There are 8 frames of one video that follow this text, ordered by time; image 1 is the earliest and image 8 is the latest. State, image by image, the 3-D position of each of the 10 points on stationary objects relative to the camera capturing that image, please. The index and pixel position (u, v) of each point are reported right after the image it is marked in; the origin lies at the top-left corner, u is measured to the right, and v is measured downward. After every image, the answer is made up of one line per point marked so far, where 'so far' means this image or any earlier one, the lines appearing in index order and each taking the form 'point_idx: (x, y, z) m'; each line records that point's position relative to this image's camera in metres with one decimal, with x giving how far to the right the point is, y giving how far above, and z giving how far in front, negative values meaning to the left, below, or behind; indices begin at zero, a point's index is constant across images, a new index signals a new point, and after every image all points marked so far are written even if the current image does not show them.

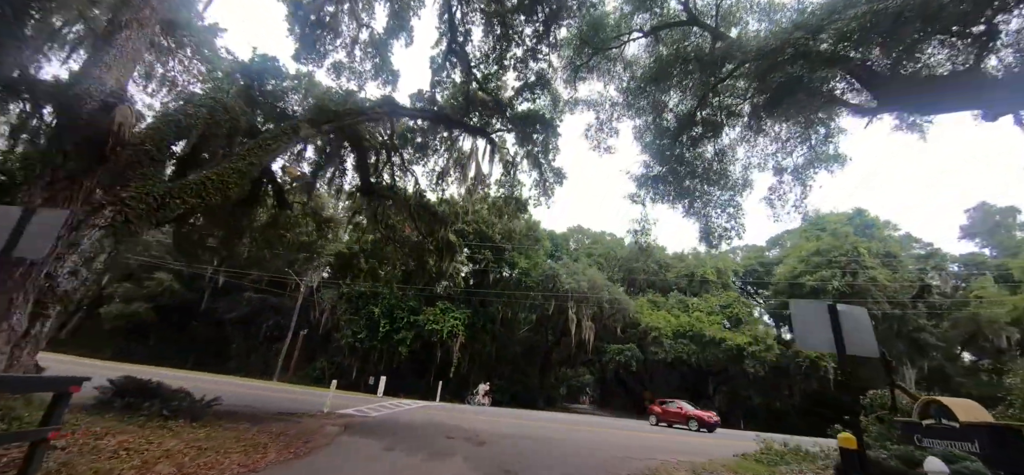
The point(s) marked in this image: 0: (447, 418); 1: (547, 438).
0: (-2.3, -6.8, +16.0) m
1: (+1.1, -6.4, +13.5) m
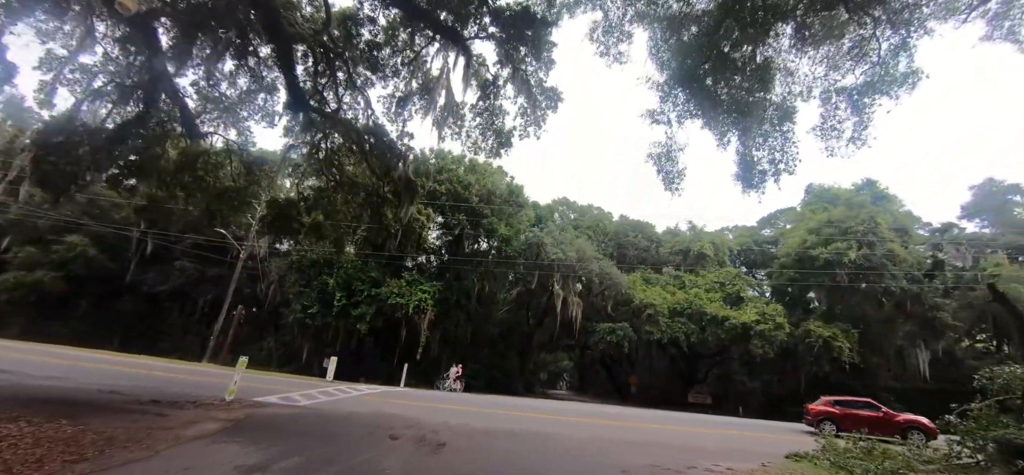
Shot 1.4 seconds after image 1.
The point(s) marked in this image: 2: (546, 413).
0: (-3.0, -4.9, +12.3) m
1: (+0.5, -4.6, +10.0) m
2: (+1.1, -5.7, +13.9) m
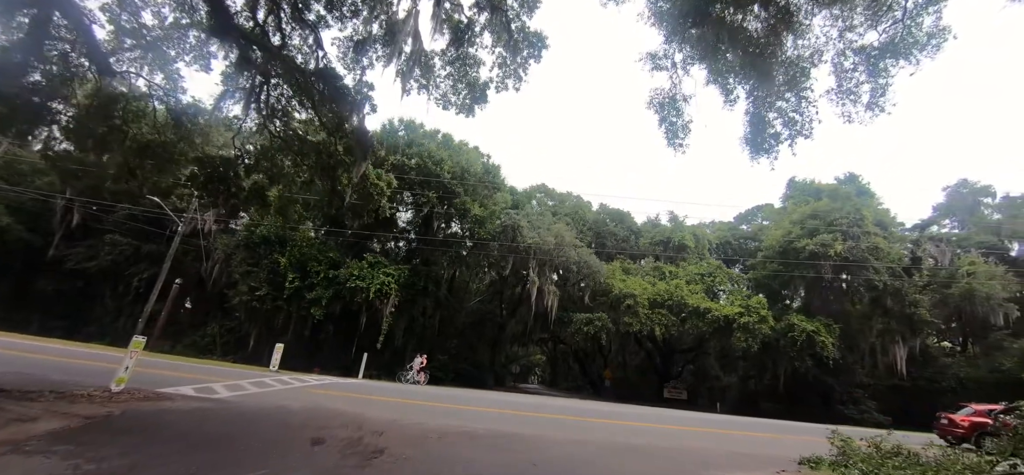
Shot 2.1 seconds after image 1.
0: (-3.9, -4.0, +10.4) m
1: (-0.2, -3.8, +8.3) m
2: (+0.2, -4.9, +12.2) m
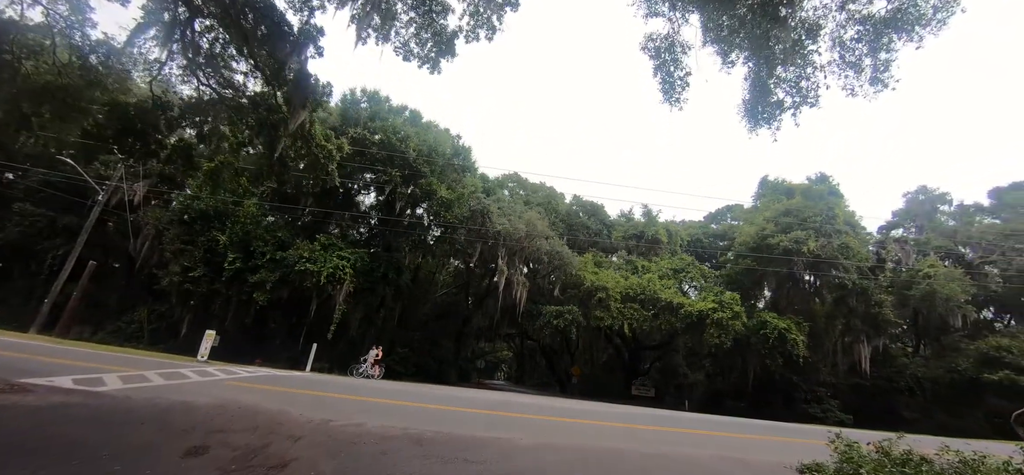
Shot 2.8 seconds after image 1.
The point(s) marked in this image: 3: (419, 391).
0: (-4.7, -3.3, +8.7) m
1: (-0.9, -3.2, +6.9) m
2: (-0.8, -4.3, +10.8) m
3: (-3.1, -5.0, +14.0) m
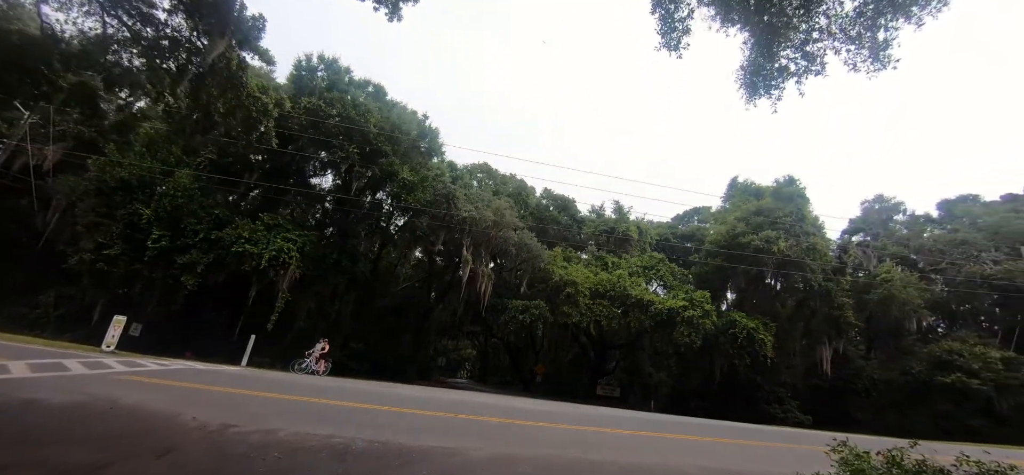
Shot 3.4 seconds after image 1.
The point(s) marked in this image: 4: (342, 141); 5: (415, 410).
0: (-5.4, -2.6, +7.0) m
1: (-1.4, -2.7, +5.4) m
2: (-1.7, -3.7, +9.3) m
3: (-4.3, -4.4, +12.4) m
4: (-7.9, +4.5, +19.9) m
5: (-2.0, -3.5, +8.7) m
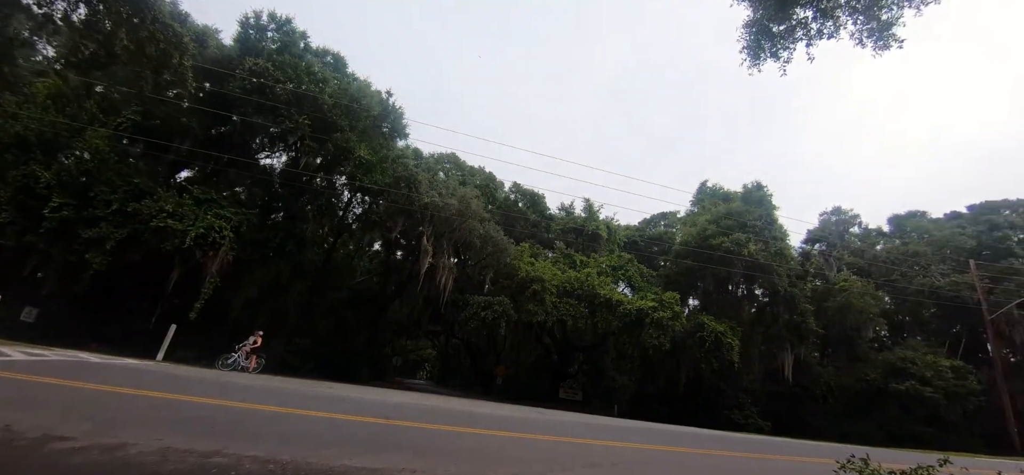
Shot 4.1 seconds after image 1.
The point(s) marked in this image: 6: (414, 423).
0: (-6.0, -1.9, +5.1) m
1: (-1.9, -2.1, +3.9) m
2: (-2.6, -3.2, +7.8) m
3: (-5.3, -3.7, +10.6) m
4: (-9.2, +5.3, +17.8) m
5: (-2.7, -3.0, +7.2) m
6: (-1.7, -3.2, +7.4) m
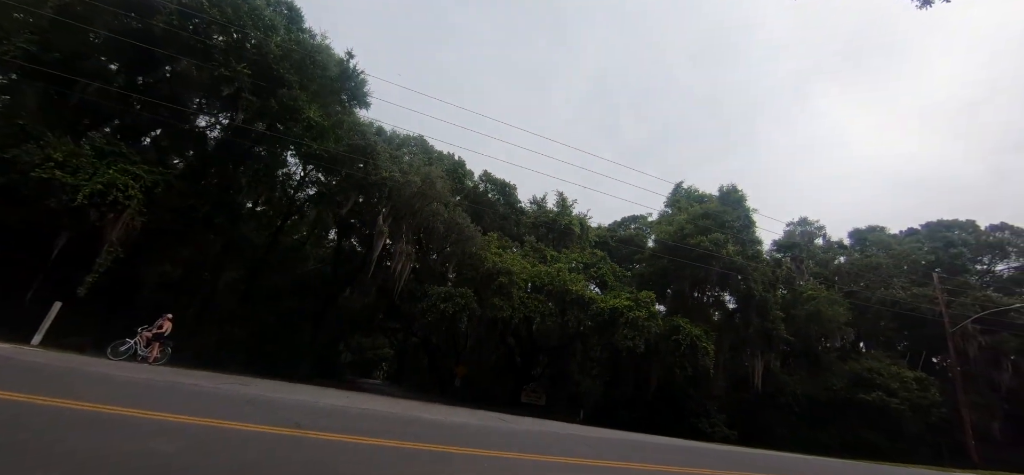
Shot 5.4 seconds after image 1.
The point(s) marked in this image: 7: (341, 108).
0: (-6.2, -0.9, +2.8) m
1: (-2.1, -1.4, +1.9) m
2: (-3.1, -2.4, +5.7) m
3: (-6.1, -2.8, +8.3) m
4: (-10.1, +6.4, +15.3) m
5: (-3.2, -2.2, +5.1) m
6: (-2.2, -2.5, +5.4) m
7: (-7.4, +5.6, +18.1) m
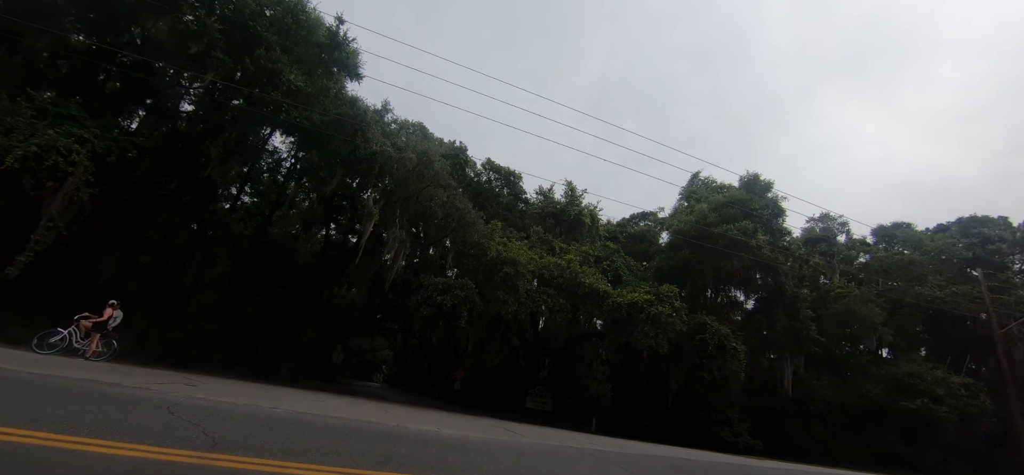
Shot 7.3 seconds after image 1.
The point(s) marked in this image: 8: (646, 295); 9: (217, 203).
0: (-6.1, -0.2, +0.9) m
1: (-1.9, -0.6, 0.0) m
2: (-2.9, -1.7, +3.8) m
3: (-5.9, -2.1, +6.3) m
4: (-9.8, +7.0, +13.4) m
5: (-3.0, -1.5, +3.1) m
6: (-2.0, -1.8, +3.5) m
7: (-7.1, +6.2, +16.3) m
8: (+5.6, -2.6, +18.4) m
9: (-10.5, +1.2, +14.7) m
